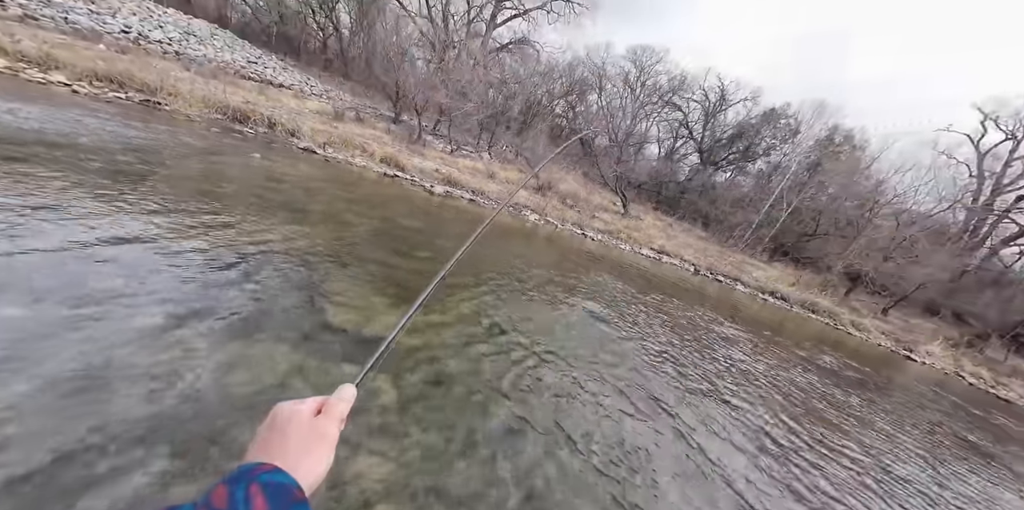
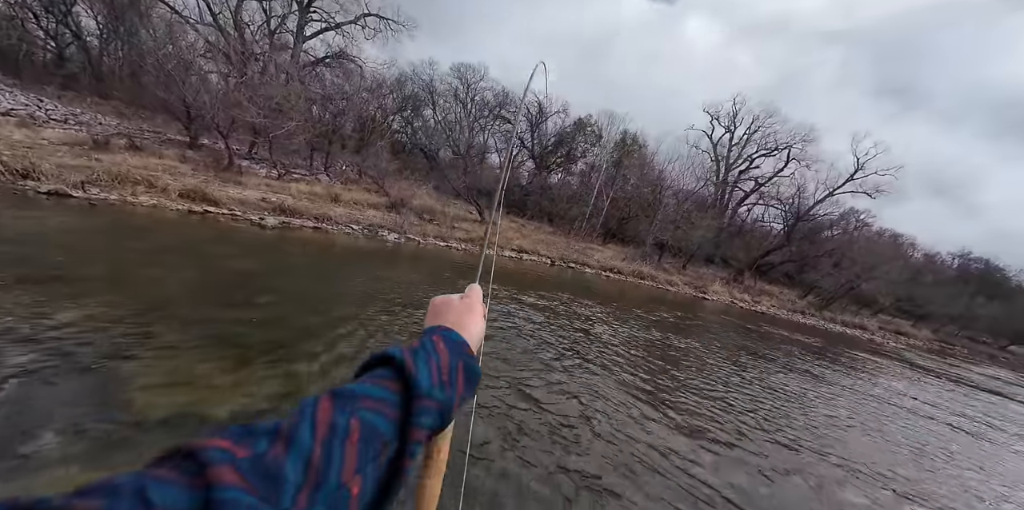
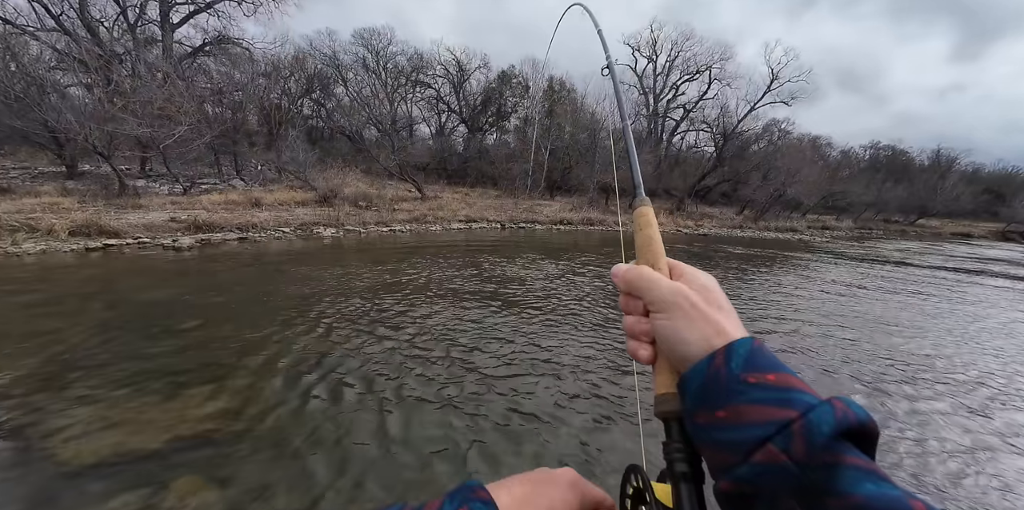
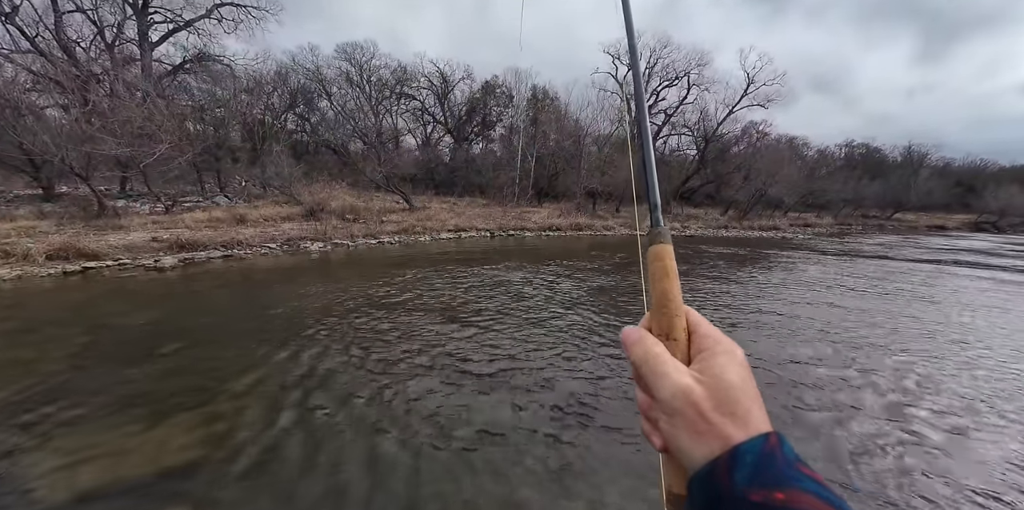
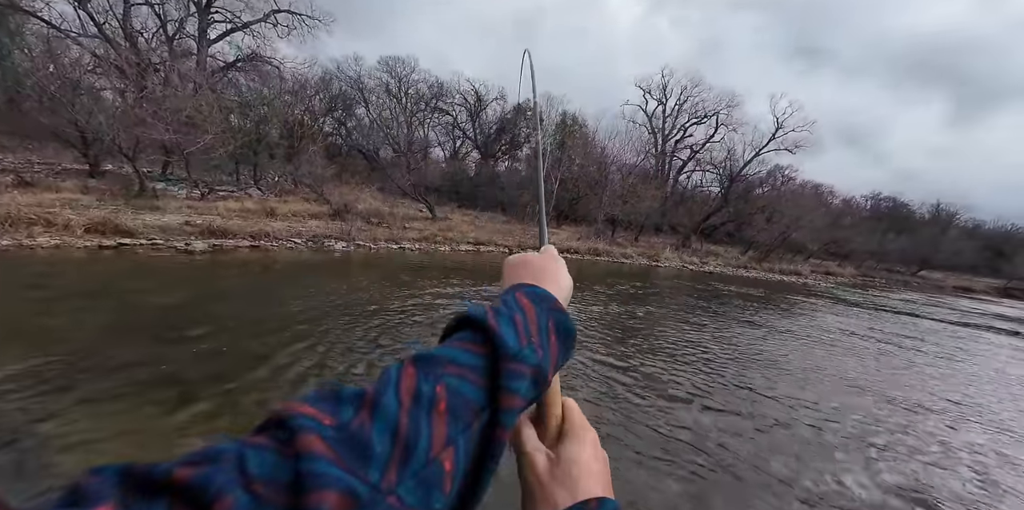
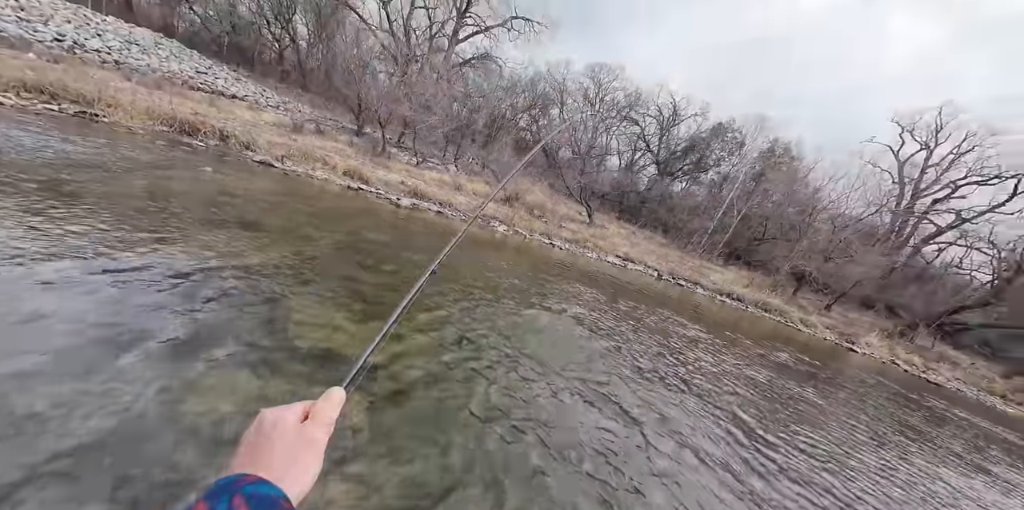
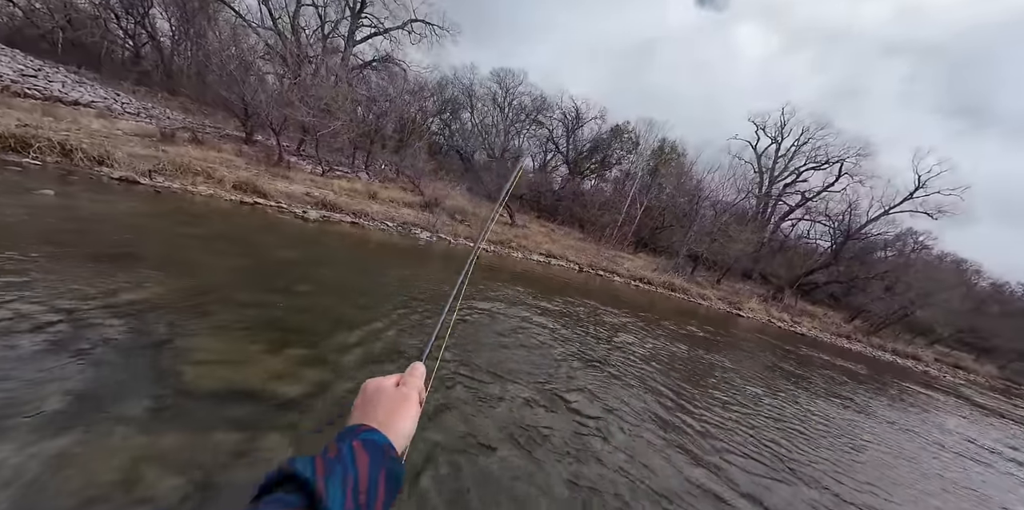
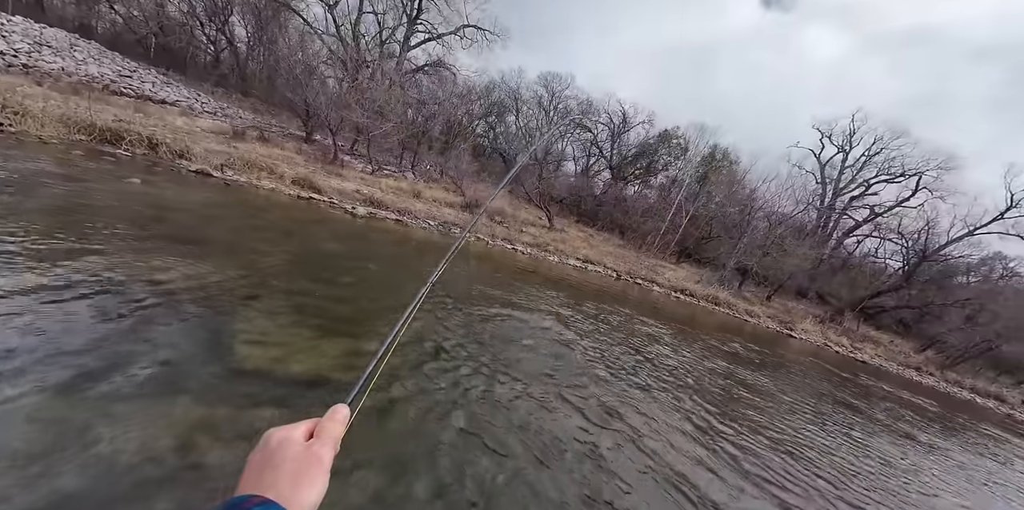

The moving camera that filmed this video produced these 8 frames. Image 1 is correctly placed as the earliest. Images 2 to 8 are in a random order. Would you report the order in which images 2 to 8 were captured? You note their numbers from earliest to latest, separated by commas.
6, 8, 7, 2, 5, 4, 3
